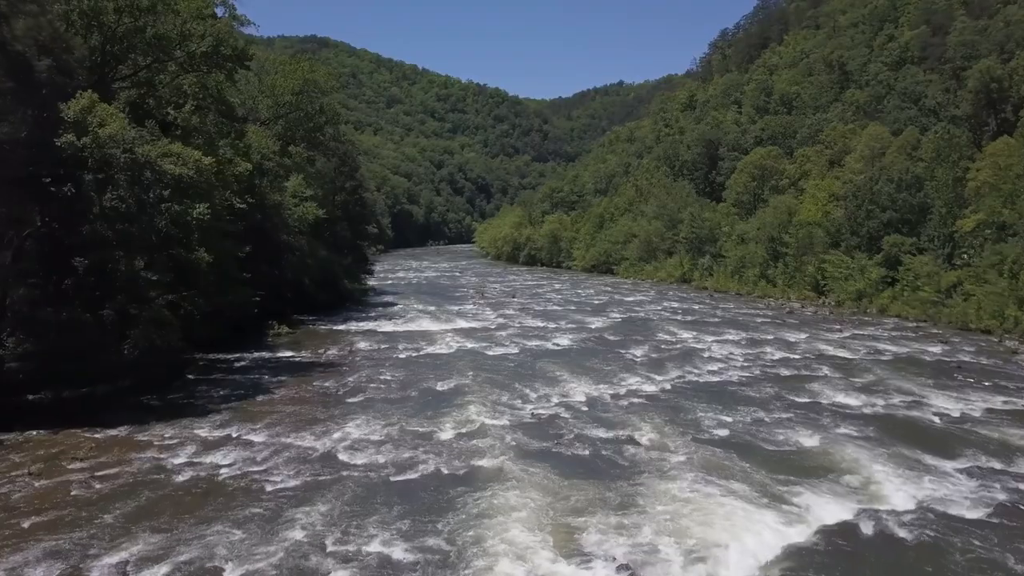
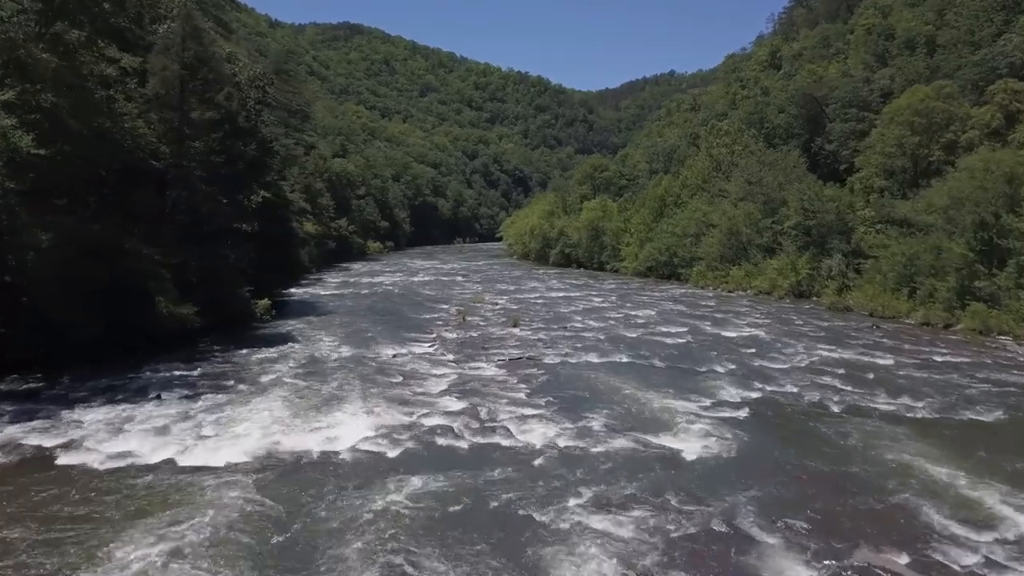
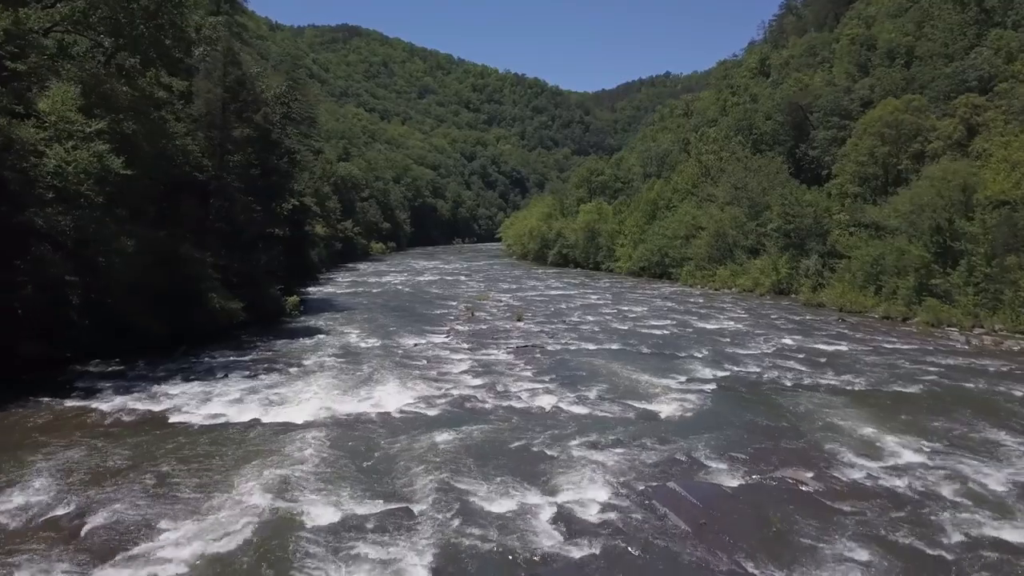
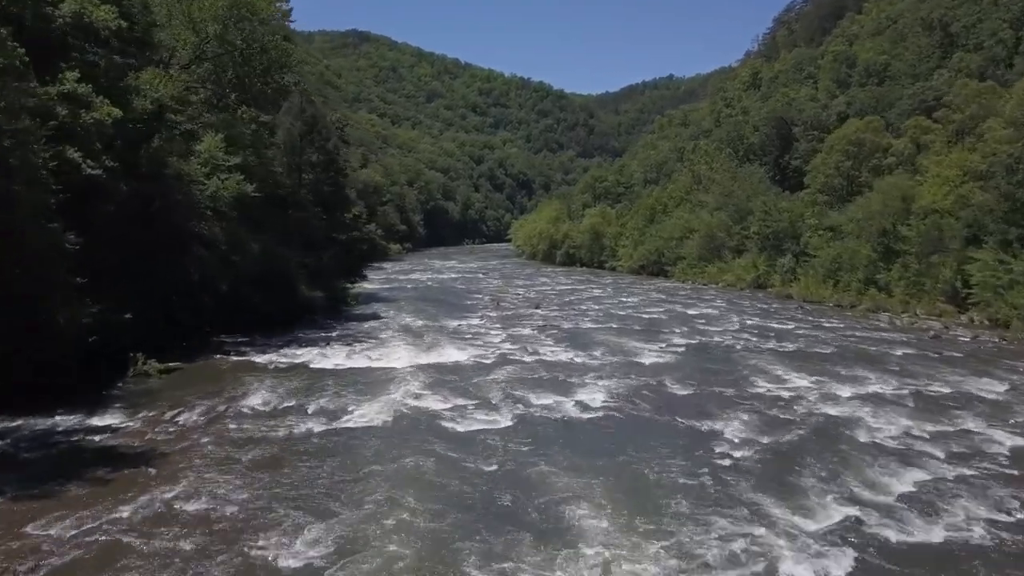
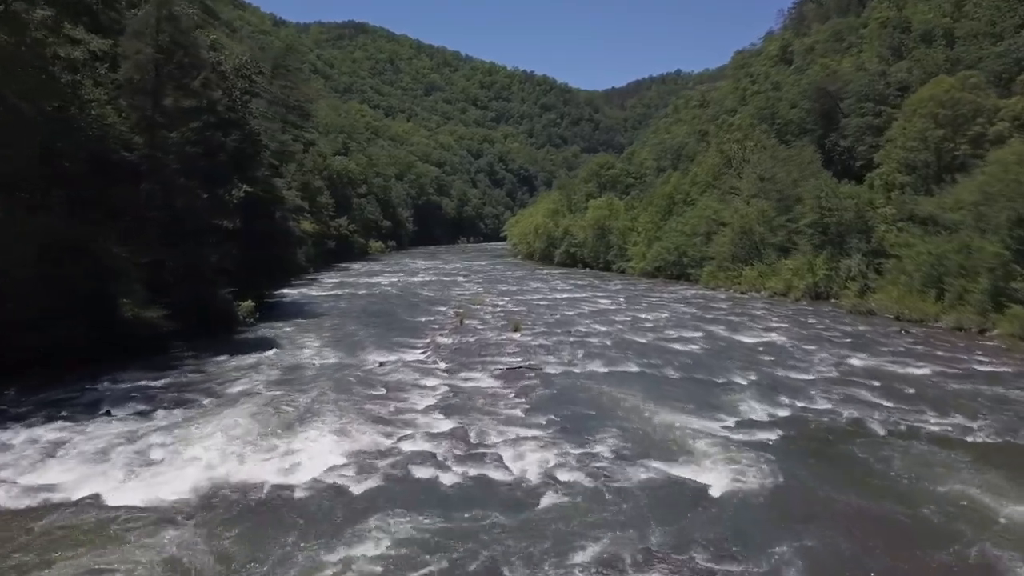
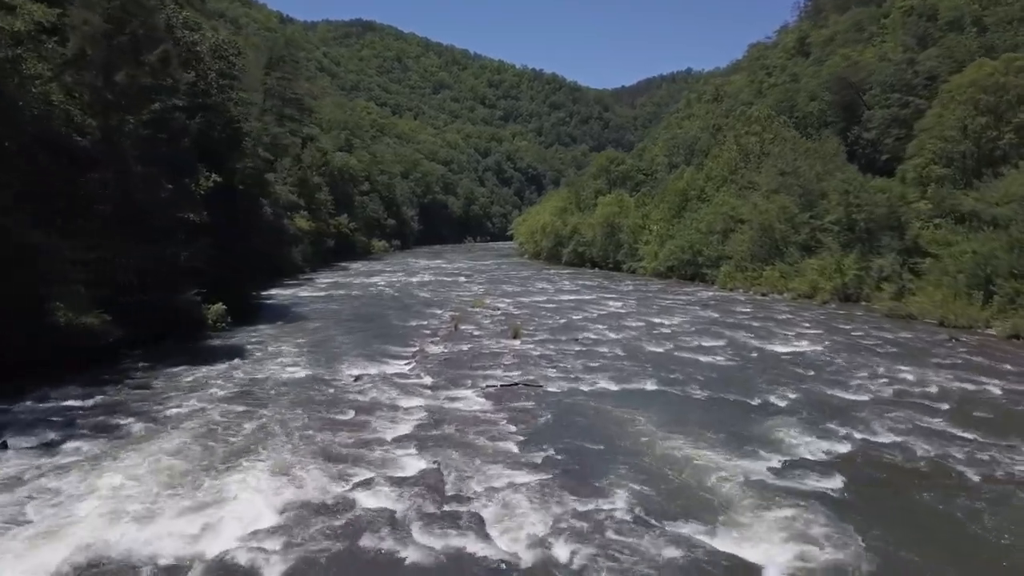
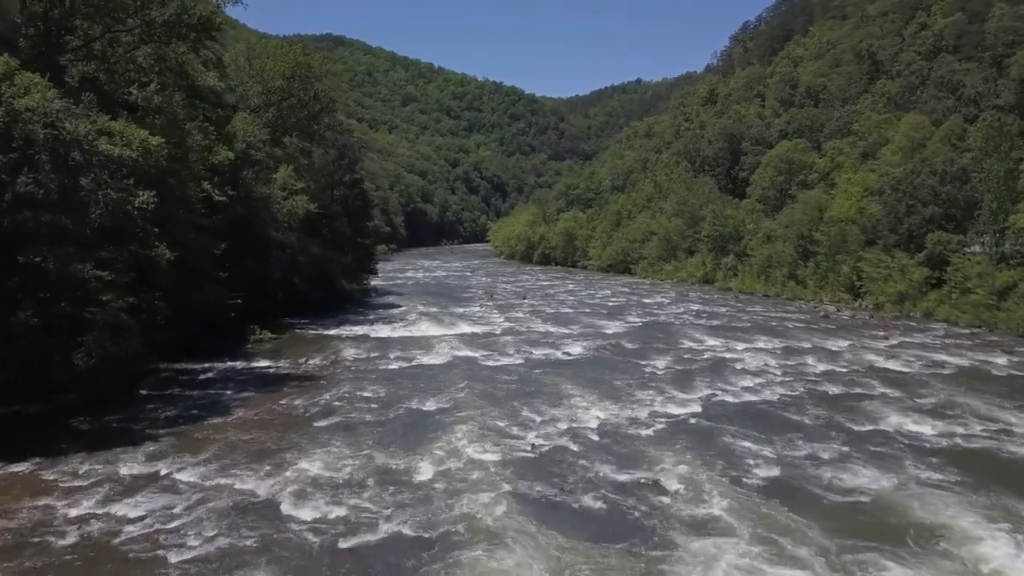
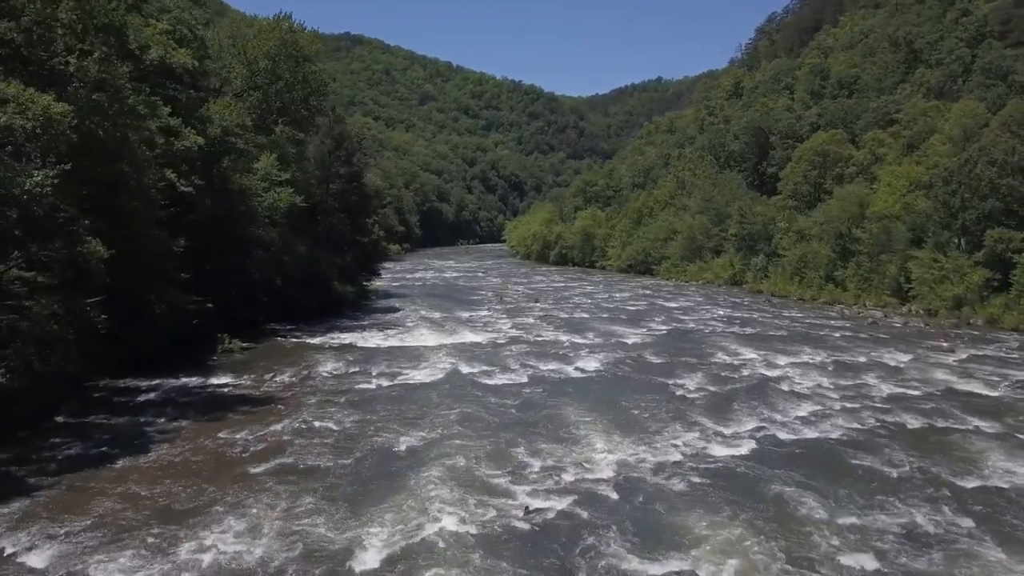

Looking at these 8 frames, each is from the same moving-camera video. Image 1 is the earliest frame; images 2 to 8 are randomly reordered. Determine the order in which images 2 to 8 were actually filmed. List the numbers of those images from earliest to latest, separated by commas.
7, 8, 4, 3, 2, 5, 6
